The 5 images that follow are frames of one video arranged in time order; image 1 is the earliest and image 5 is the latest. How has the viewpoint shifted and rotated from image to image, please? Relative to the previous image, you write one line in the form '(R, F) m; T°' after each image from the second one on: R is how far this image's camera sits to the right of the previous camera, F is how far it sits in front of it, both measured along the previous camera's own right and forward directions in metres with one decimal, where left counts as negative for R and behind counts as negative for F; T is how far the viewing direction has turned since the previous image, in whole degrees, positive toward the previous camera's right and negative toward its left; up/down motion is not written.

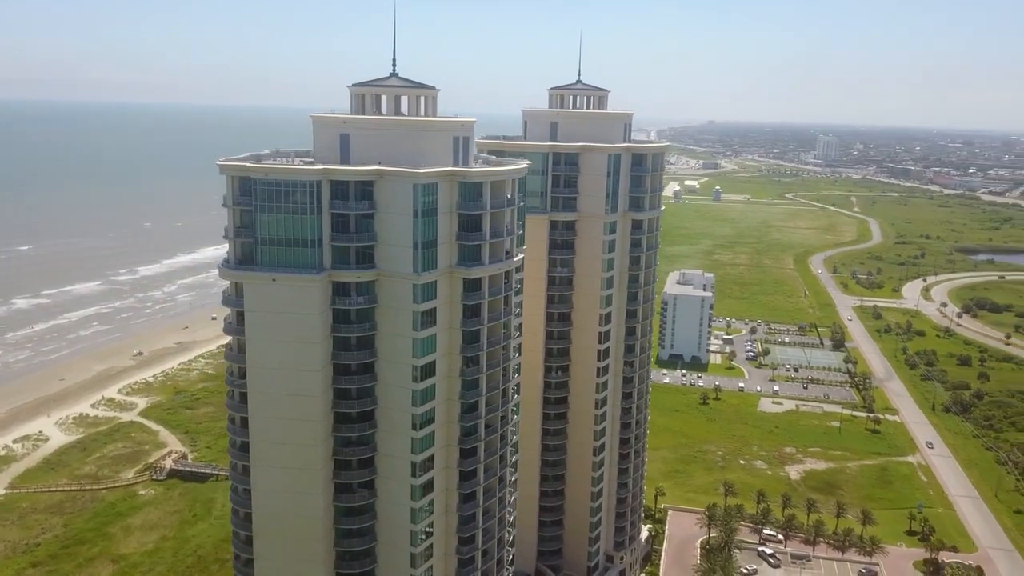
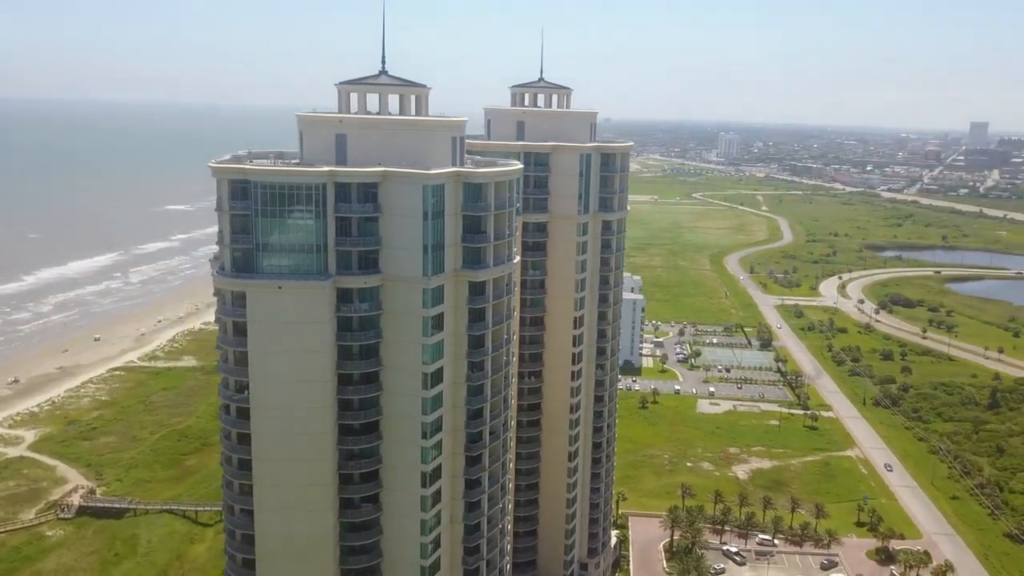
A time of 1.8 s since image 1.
(-7.9, +3.3) m; +9°
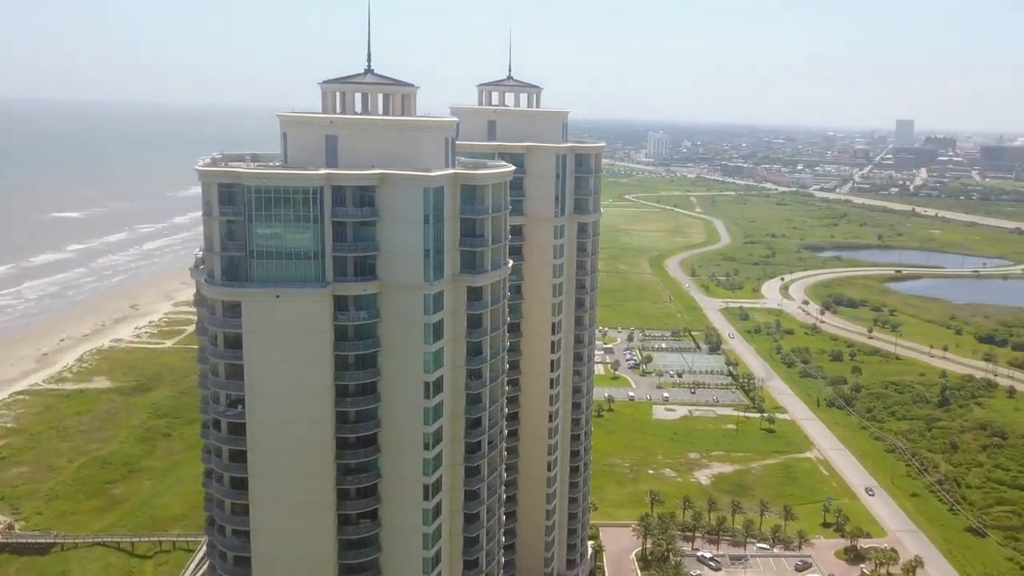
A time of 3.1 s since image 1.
(-5.2, +3.9) m; +6°
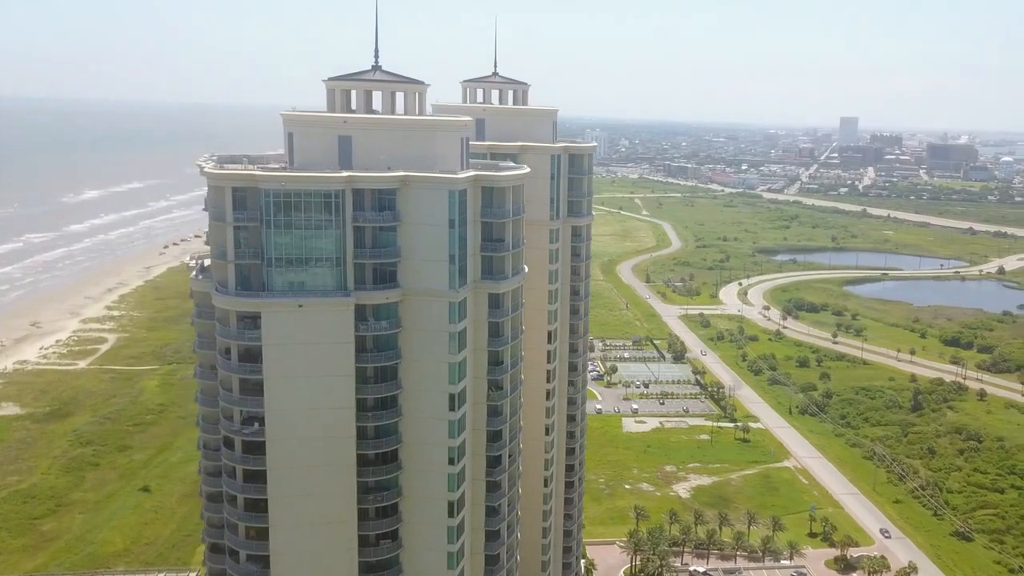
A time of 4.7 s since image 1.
(-5.8, +5.6) m; +6°
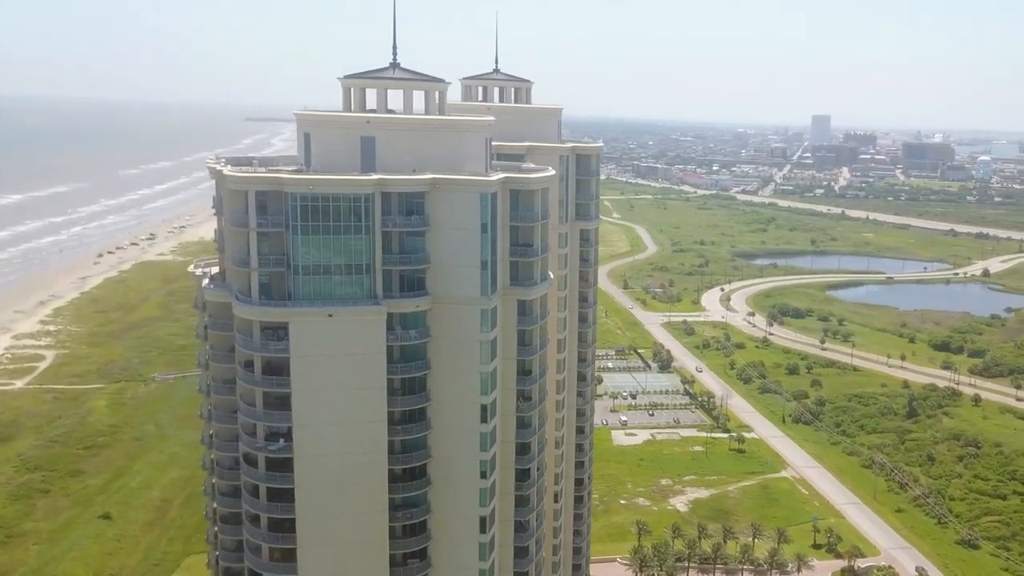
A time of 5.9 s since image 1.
(-4.1, +4.6) m; +4°
